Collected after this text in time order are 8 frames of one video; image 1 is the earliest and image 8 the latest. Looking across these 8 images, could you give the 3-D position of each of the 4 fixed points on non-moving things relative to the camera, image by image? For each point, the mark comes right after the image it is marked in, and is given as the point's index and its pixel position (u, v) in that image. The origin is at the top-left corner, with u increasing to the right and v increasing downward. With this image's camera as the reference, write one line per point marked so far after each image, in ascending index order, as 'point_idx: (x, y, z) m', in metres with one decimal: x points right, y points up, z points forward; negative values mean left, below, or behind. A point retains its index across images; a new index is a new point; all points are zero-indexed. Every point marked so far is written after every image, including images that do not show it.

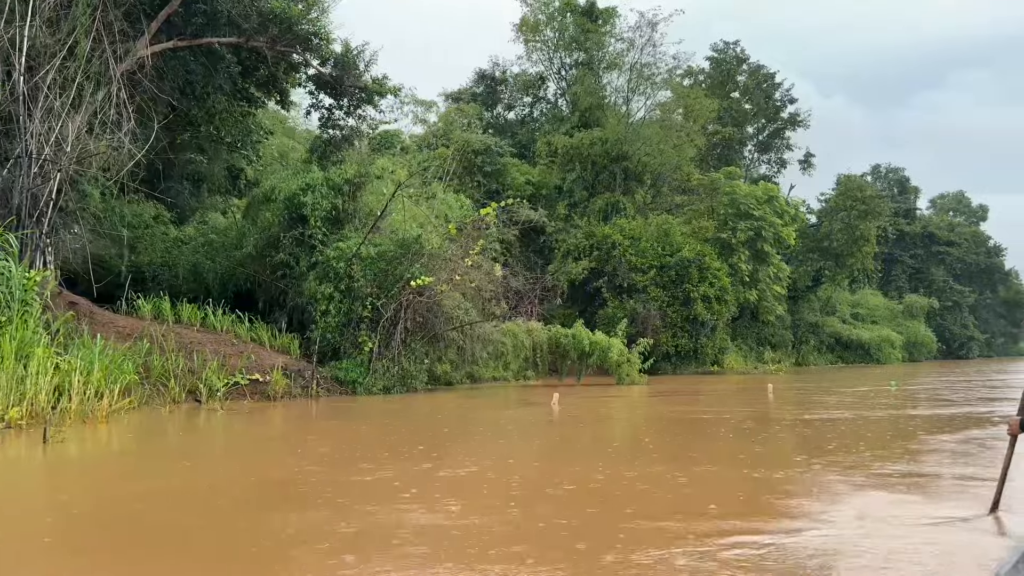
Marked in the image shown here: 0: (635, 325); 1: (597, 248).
0: (+3.0, -0.9, +19.2) m
1: (+2.1, +1.0, +19.7) m
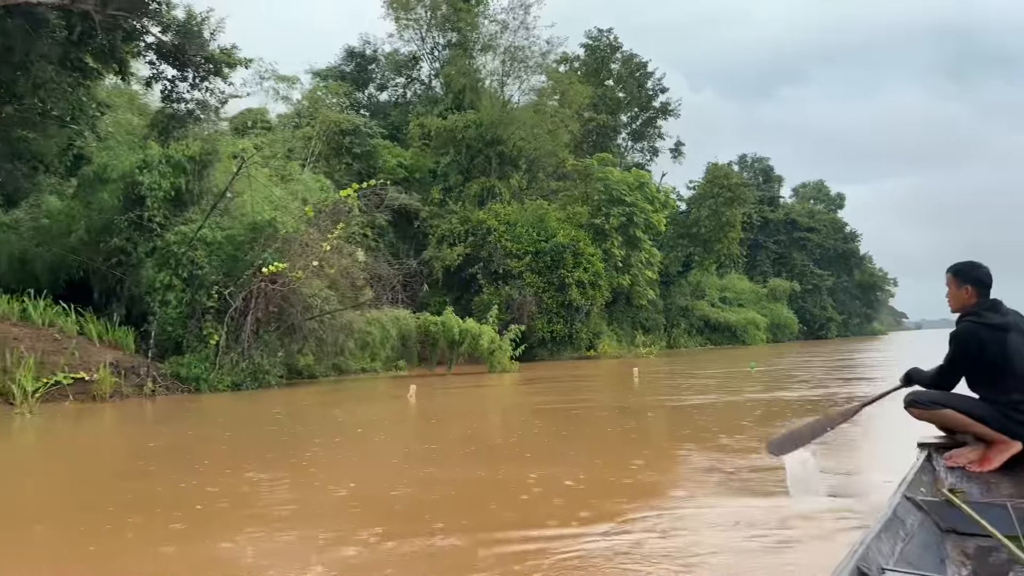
0: (0.0, -0.6, +18.9) m
1: (-1.0, +1.4, +19.3) m
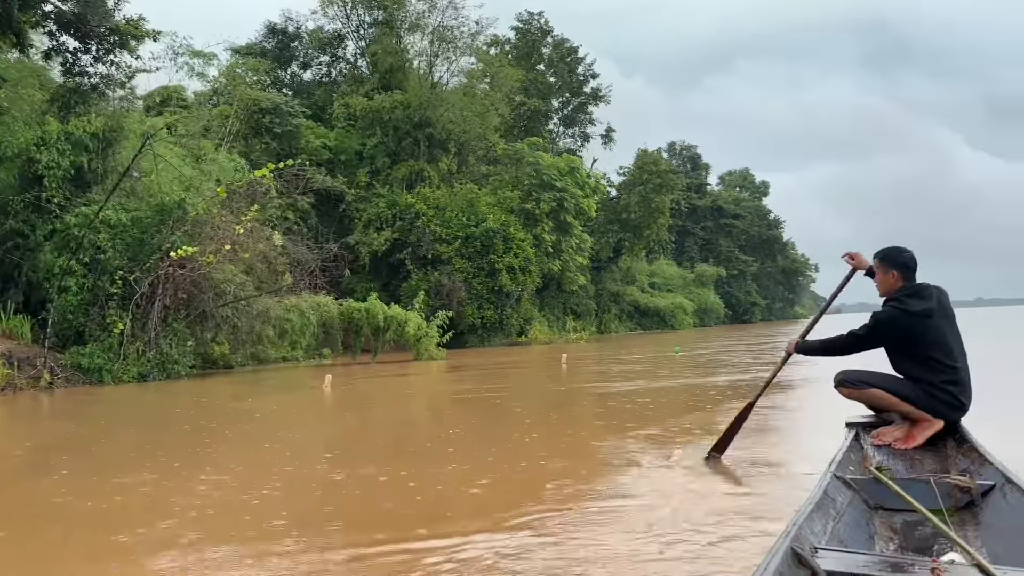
0: (-1.7, -0.2, +18.6) m
1: (-2.7, +1.7, +18.8) m
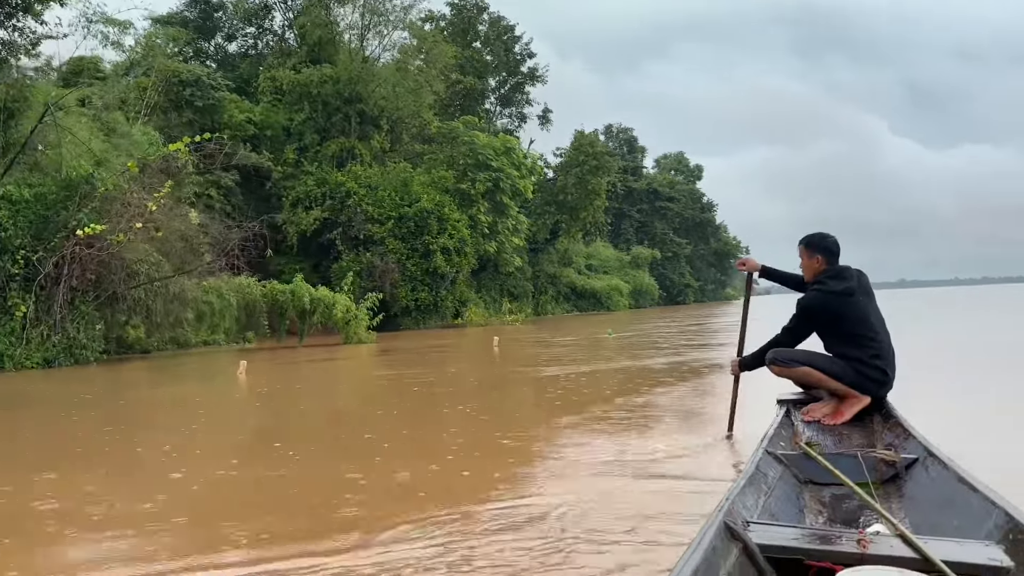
0: (-3.3, +0.2, +18.1) m
1: (-4.3, +2.2, +18.2) m
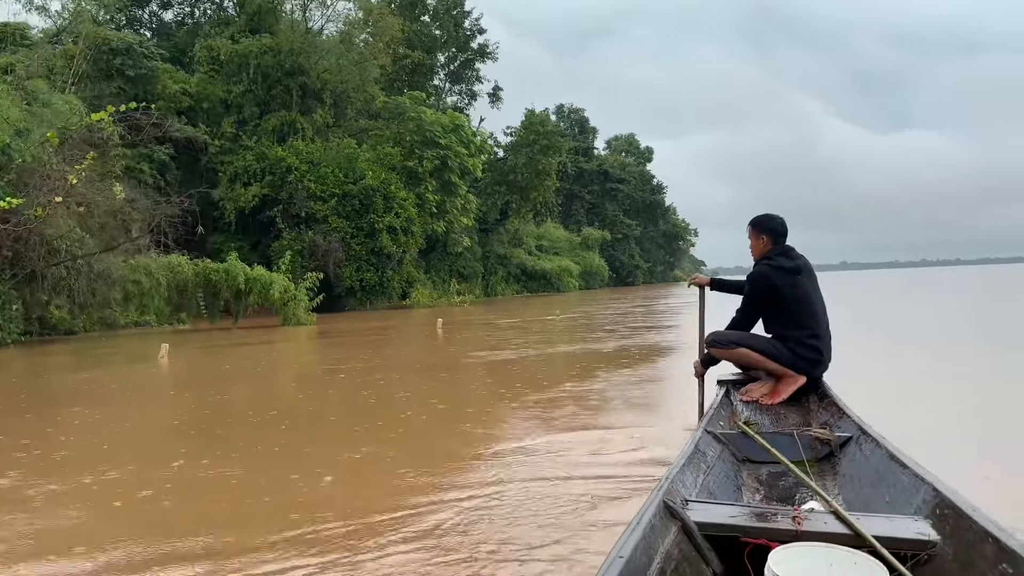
0: (-4.4, +0.7, +17.5) m
1: (-5.5, +2.6, +17.5) m
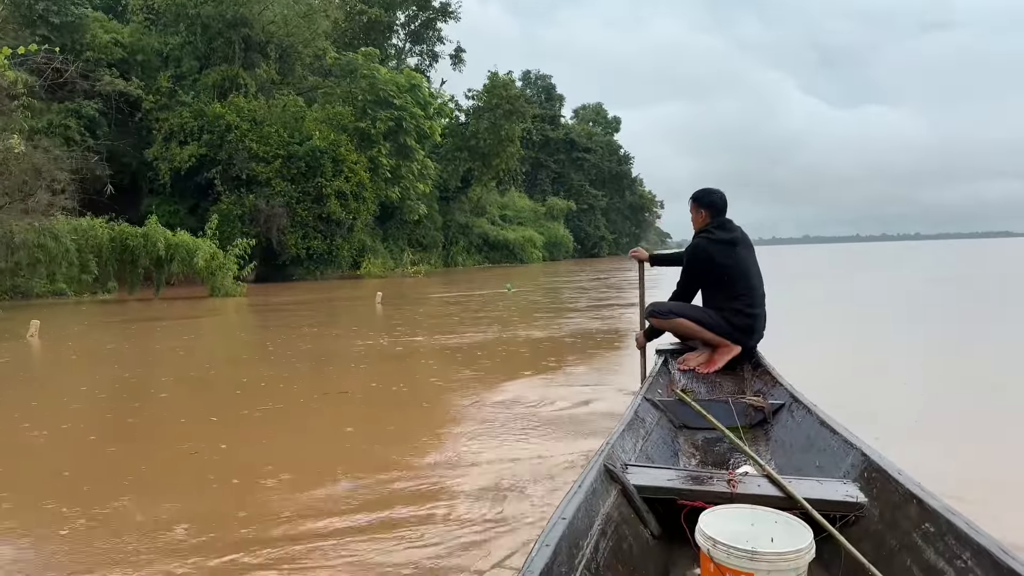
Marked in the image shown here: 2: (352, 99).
0: (-5.4, +1.3, +16.4) m
1: (-6.4, +3.3, +16.3) m
2: (-3.9, +4.7, +19.3) m
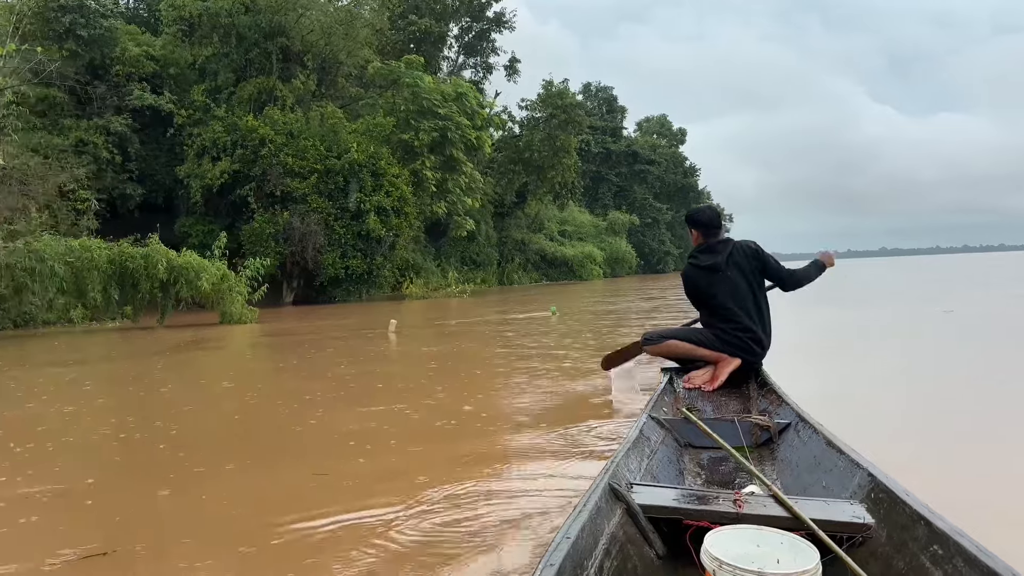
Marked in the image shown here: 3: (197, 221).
0: (-4.4, +0.9, +15.4) m
1: (-5.4, +2.8, +15.4) m
2: (-2.7, +4.2, +18.2) m
3: (-6.4, +1.3, +15.9) m
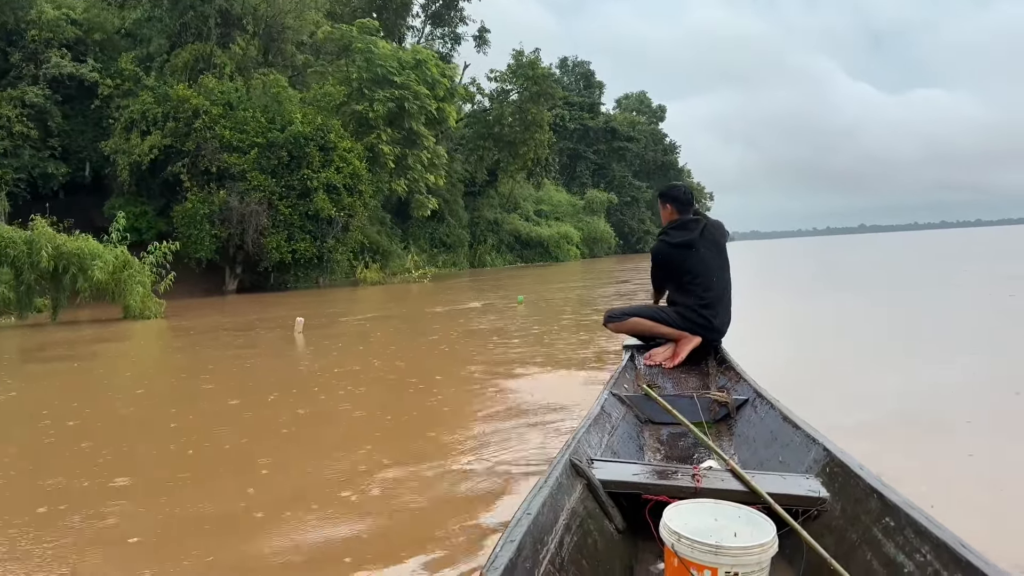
0: (-5.0, +1.1, +14.0) m
1: (-6.1, +3.1, +14.0) m
2: (-3.5, +4.5, +16.8) m
3: (-7.1, +1.6, +14.5) m
